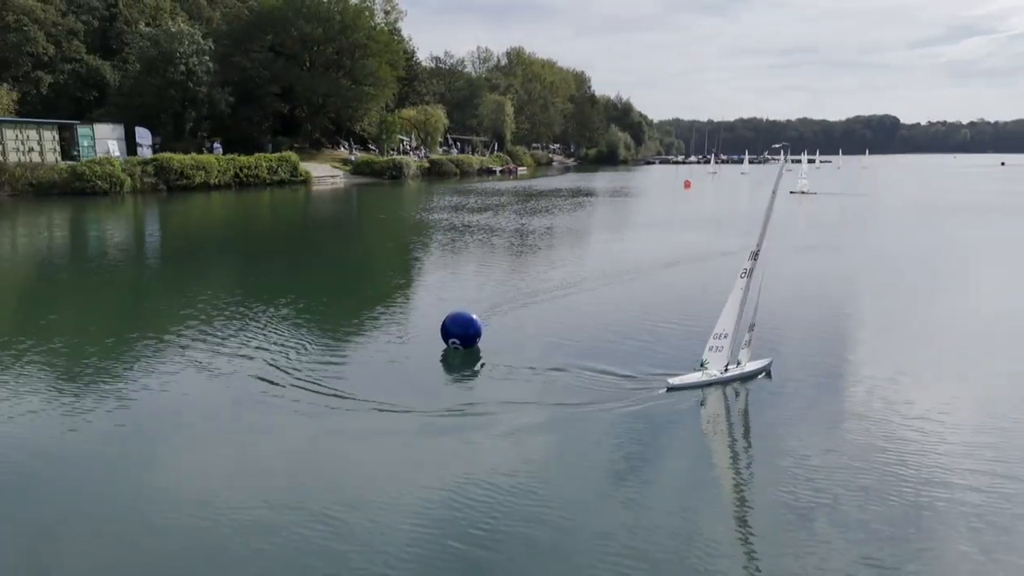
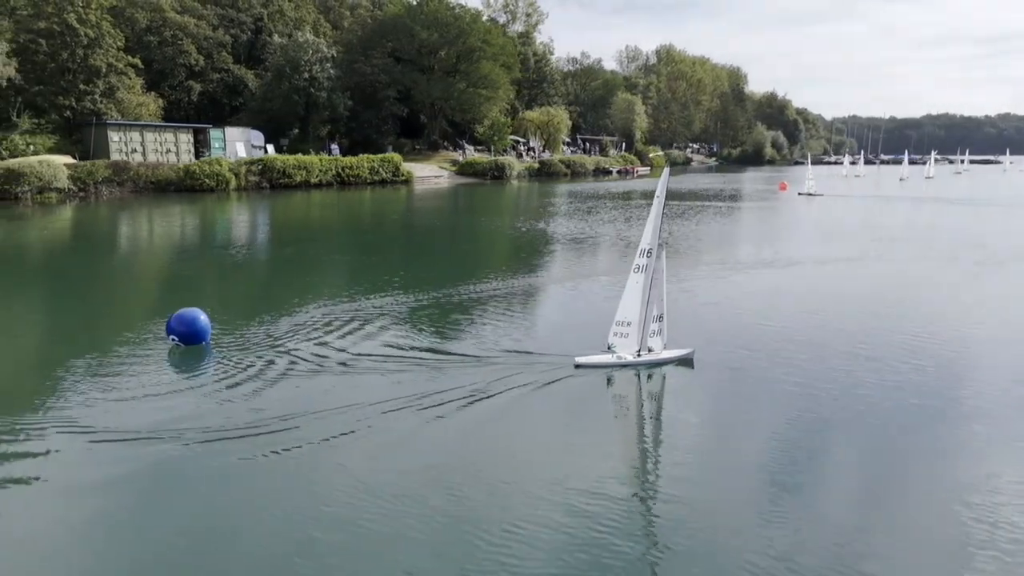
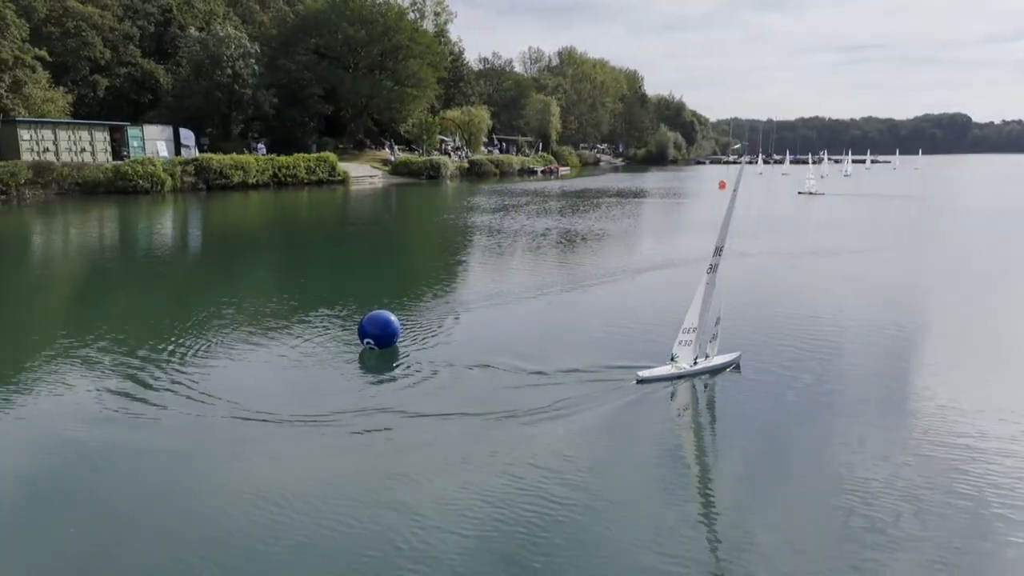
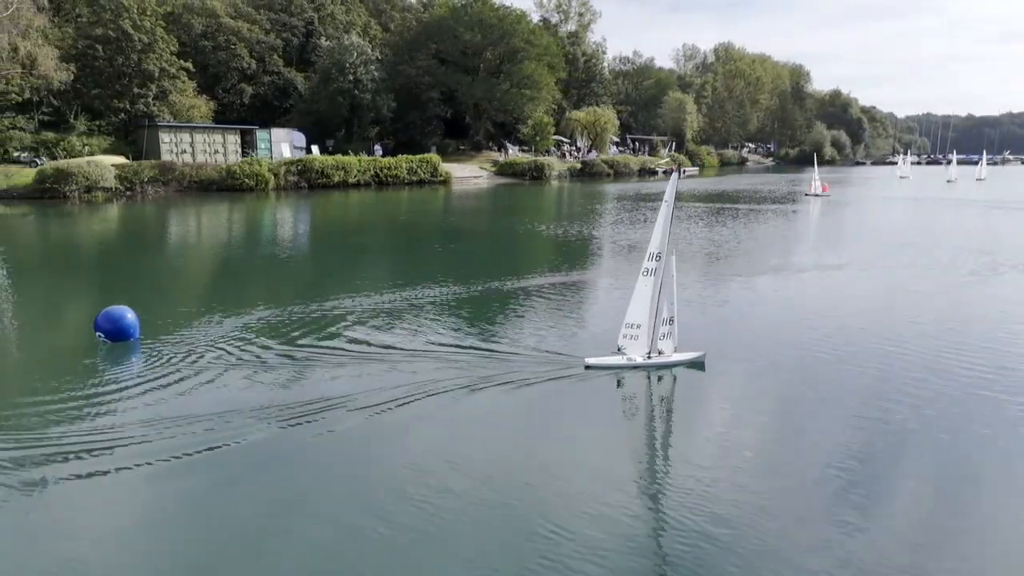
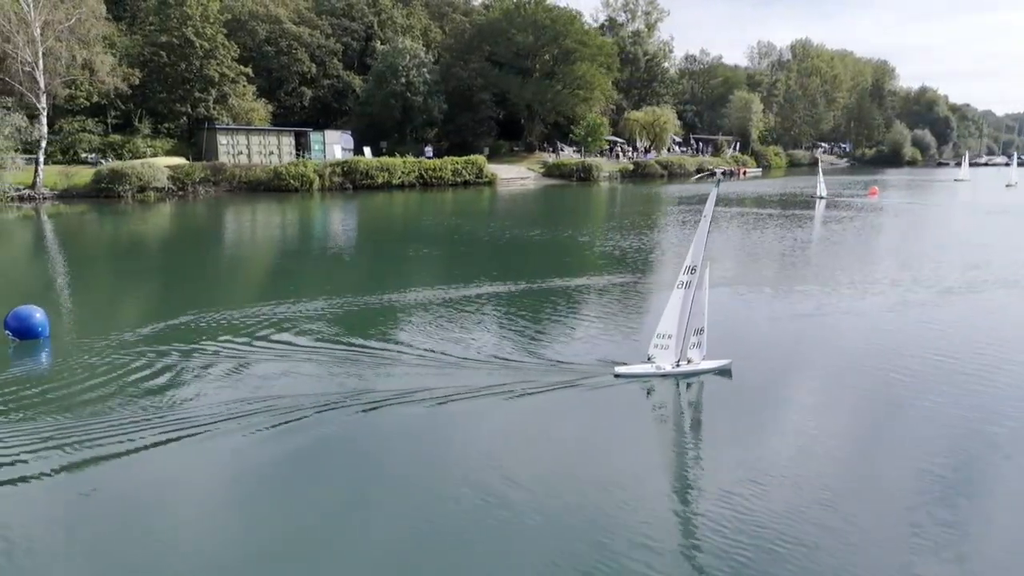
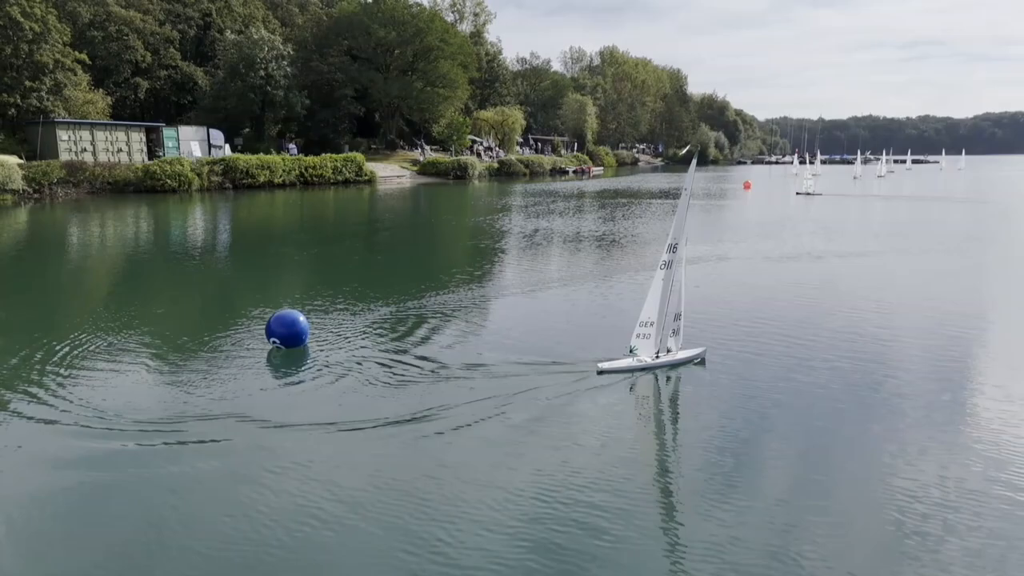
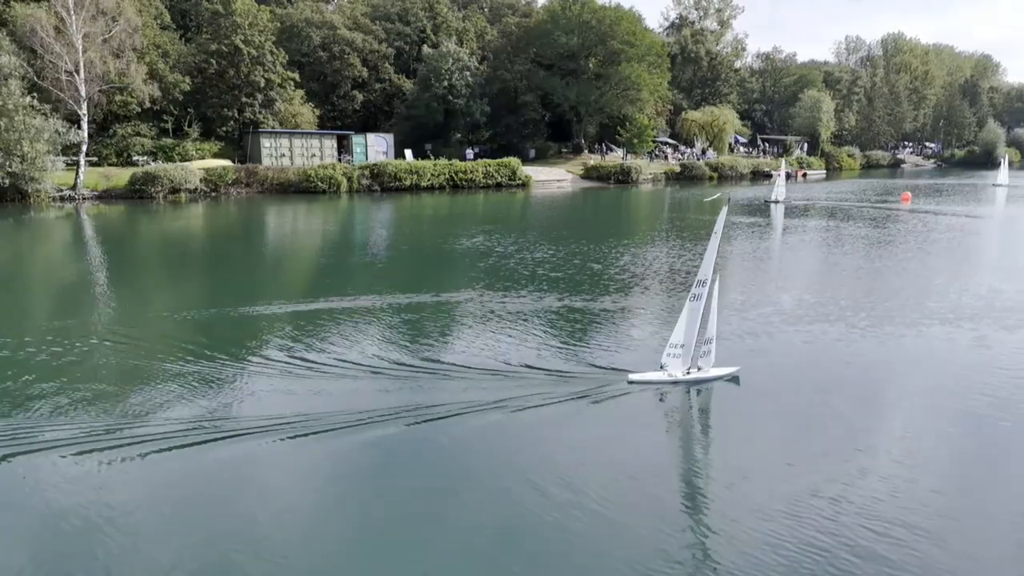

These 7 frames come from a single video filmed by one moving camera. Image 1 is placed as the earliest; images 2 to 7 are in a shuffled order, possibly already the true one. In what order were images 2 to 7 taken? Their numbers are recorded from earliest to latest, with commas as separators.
3, 6, 2, 4, 5, 7
